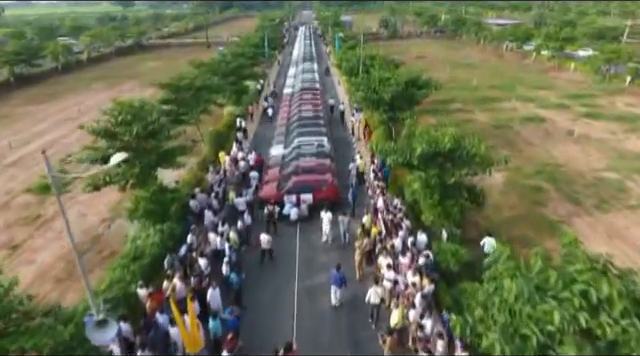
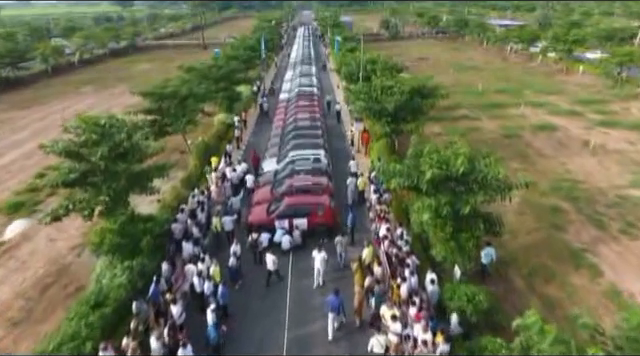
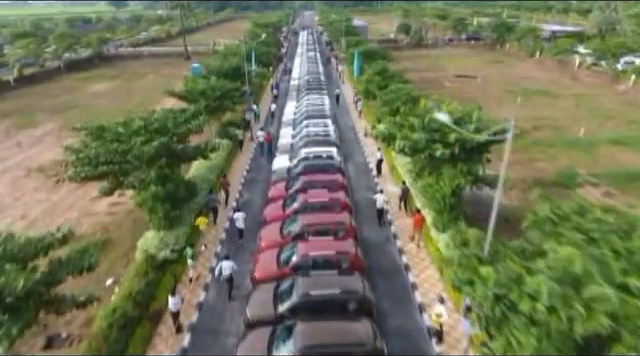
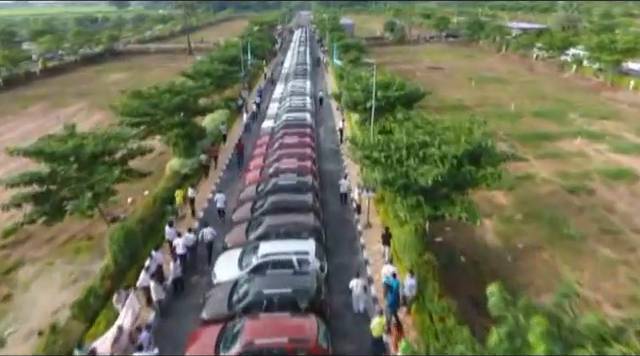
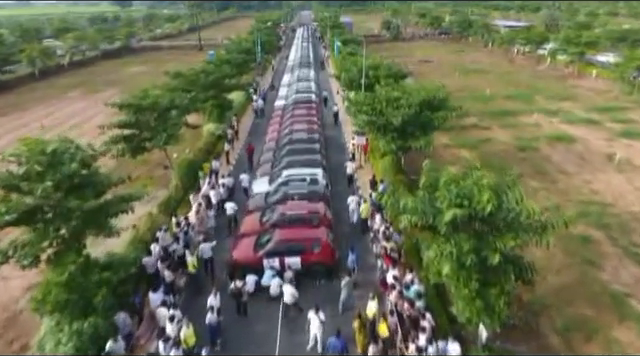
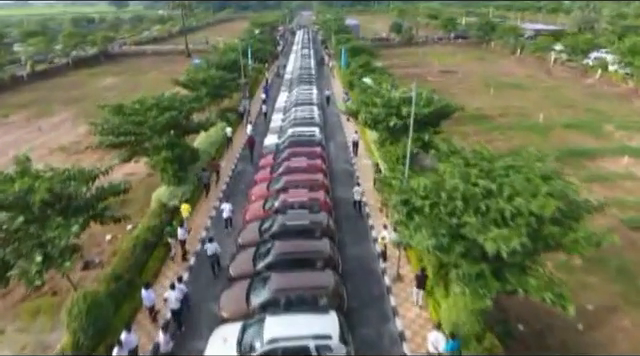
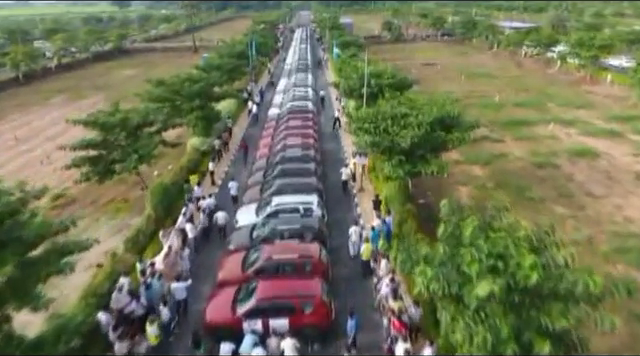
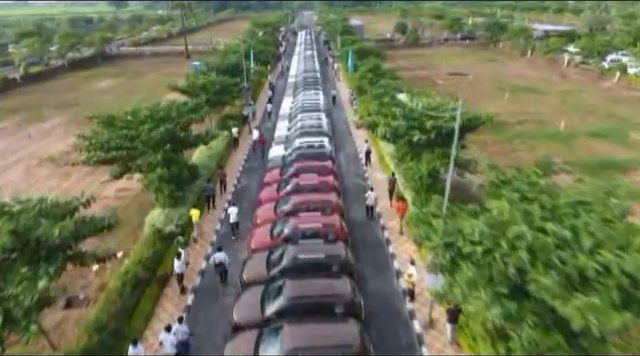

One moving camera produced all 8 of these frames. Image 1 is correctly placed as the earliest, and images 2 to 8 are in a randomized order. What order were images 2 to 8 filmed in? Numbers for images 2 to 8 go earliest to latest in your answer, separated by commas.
2, 5, 7, 4, 6, 8, 3
